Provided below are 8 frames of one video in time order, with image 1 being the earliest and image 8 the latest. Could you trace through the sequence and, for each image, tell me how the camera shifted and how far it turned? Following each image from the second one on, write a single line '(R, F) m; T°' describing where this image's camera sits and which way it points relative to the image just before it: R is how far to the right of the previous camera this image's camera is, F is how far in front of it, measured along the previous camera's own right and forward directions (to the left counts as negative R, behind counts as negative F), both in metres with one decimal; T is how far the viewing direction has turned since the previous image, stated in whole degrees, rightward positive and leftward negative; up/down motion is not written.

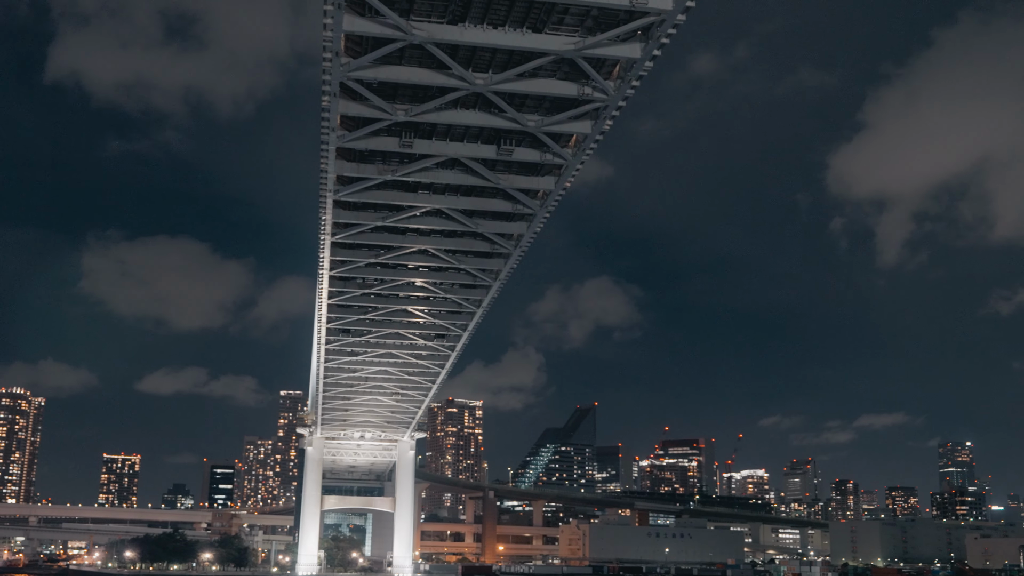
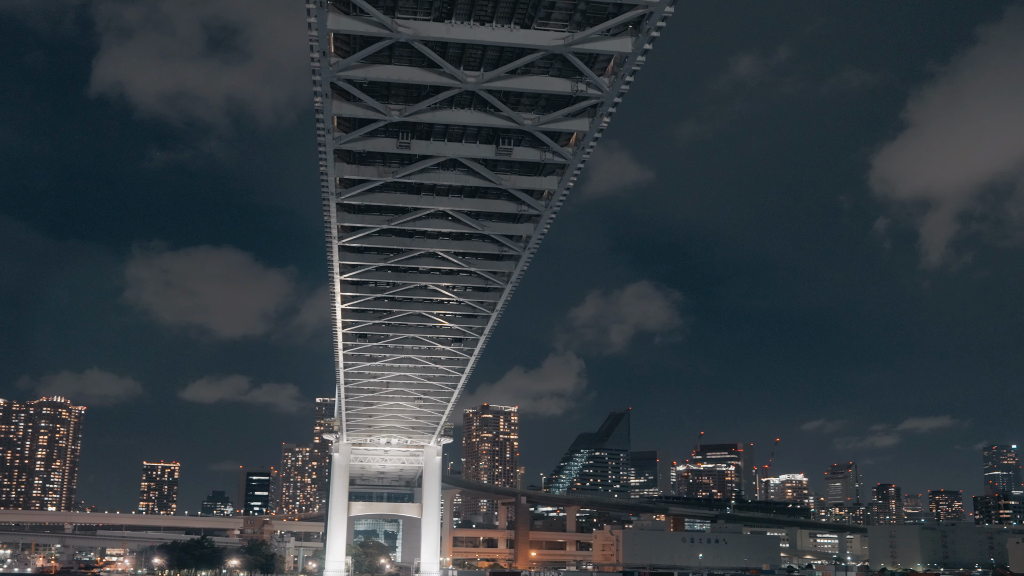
(+1.0, +0.5) m; -2°
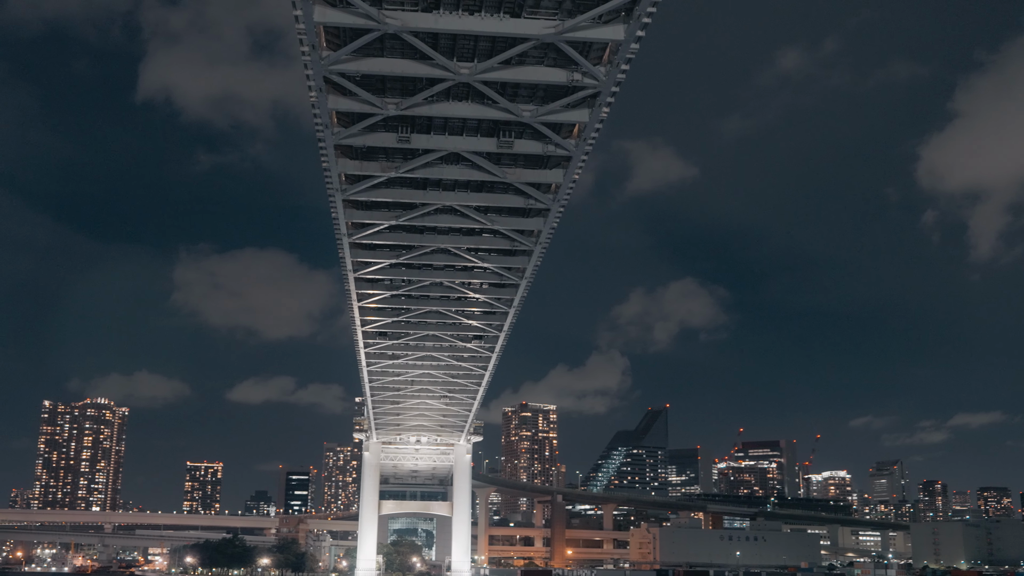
(+1.0, +0.4) m; -2°
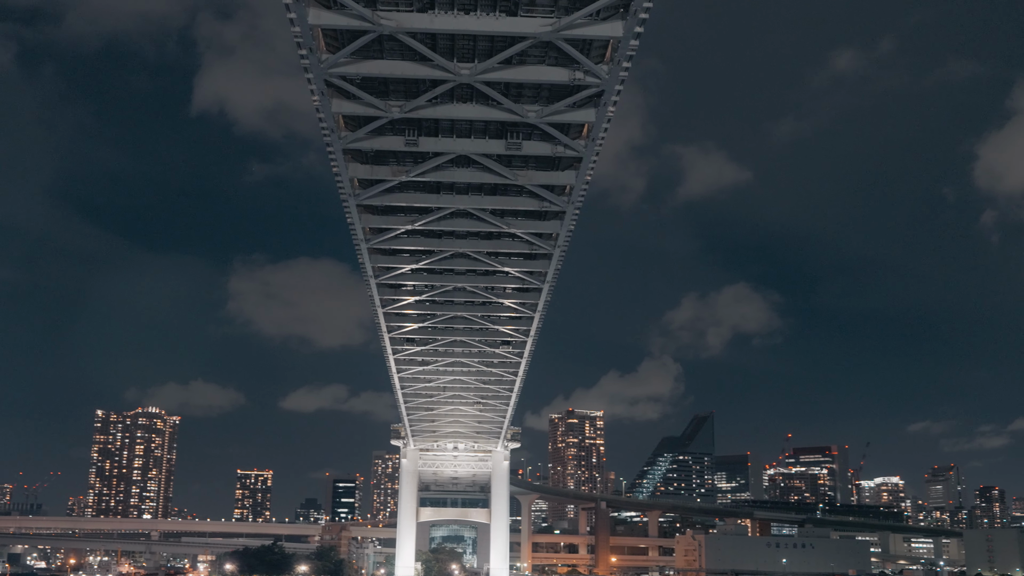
(+1.1, +0.4) m; -3°
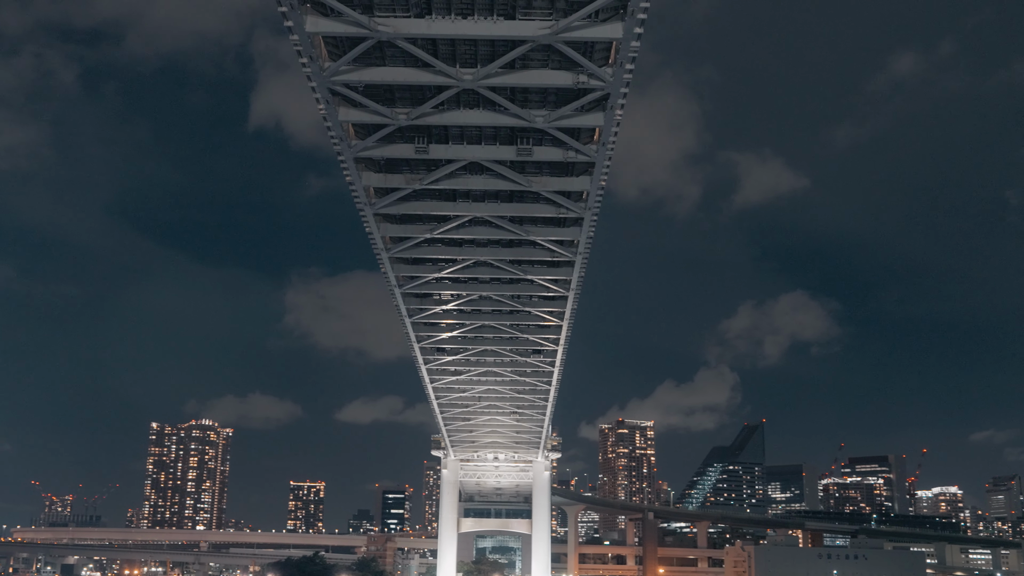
(+1.1, +0.3) m; -3°
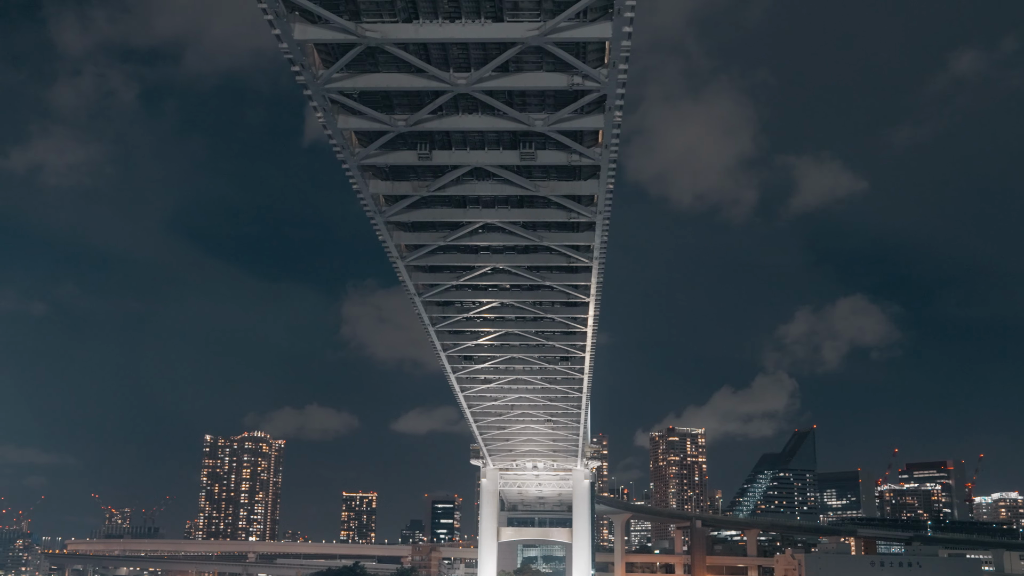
(+1.2, +0.3) m; -3°
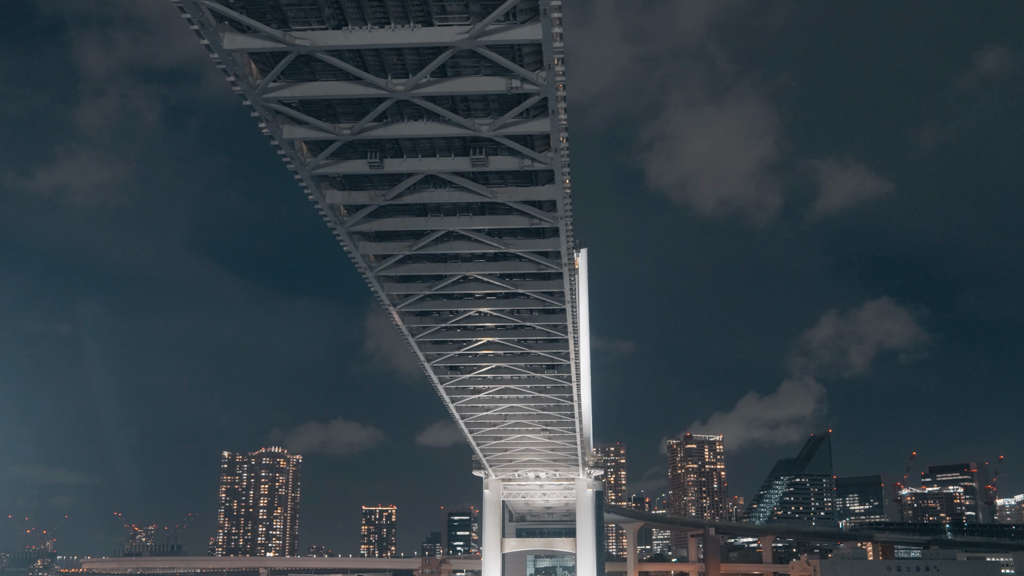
(+1.7, +0.3) m; -1°
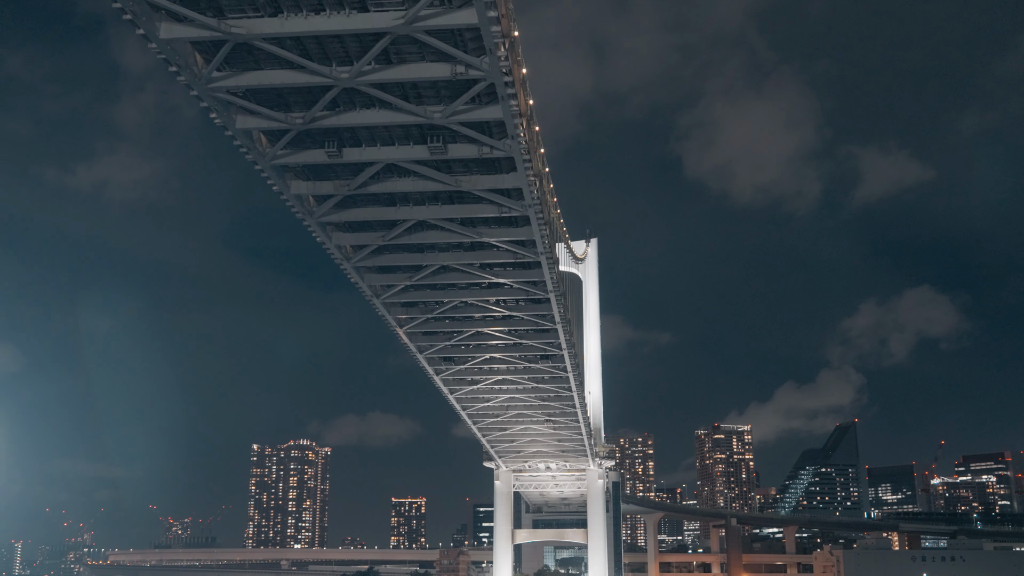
(+1.9, +0.3) m; -2°
